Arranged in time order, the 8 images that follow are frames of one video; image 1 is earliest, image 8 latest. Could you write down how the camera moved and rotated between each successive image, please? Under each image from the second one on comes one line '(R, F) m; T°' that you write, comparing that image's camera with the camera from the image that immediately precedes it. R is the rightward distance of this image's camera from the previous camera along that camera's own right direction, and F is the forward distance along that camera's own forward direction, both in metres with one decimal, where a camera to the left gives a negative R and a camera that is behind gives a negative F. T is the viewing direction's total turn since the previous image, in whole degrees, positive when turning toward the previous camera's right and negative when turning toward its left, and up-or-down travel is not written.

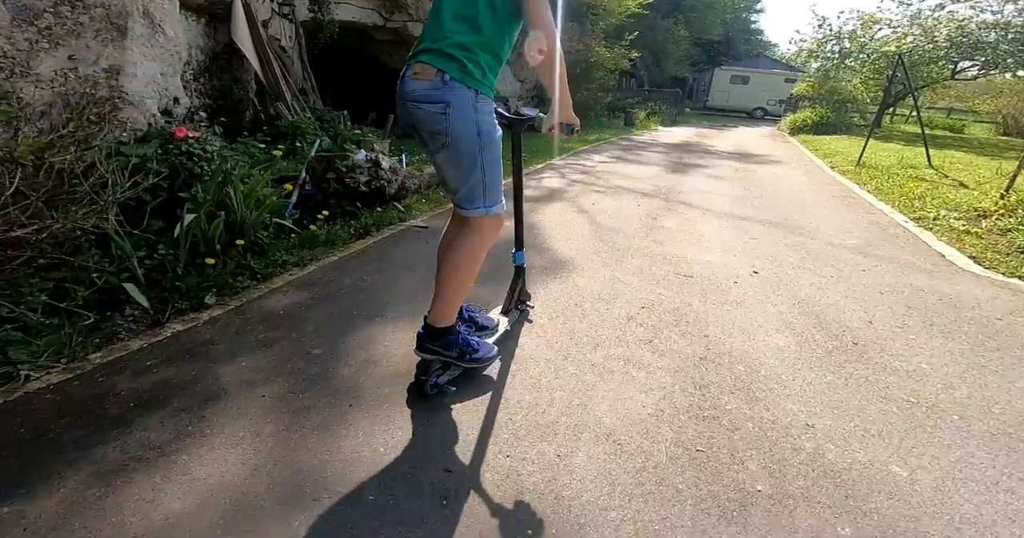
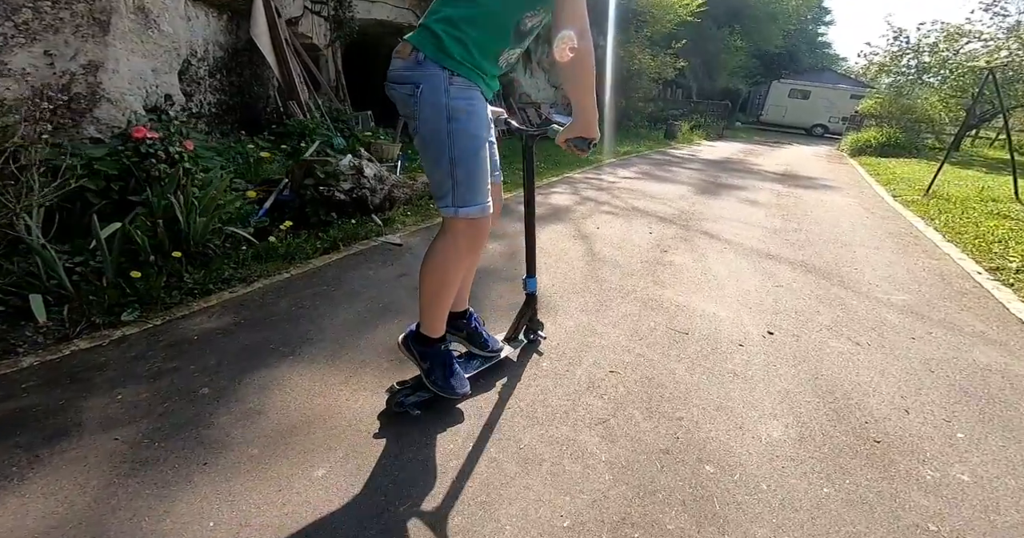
(+0.5, +0.5) m; -6°
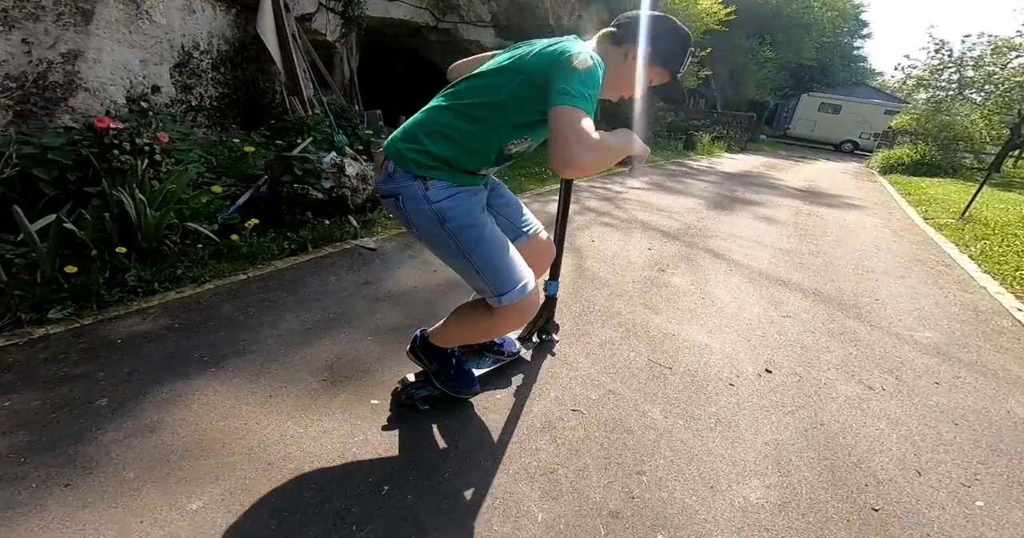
(+0.3, +0.3) m; -3°
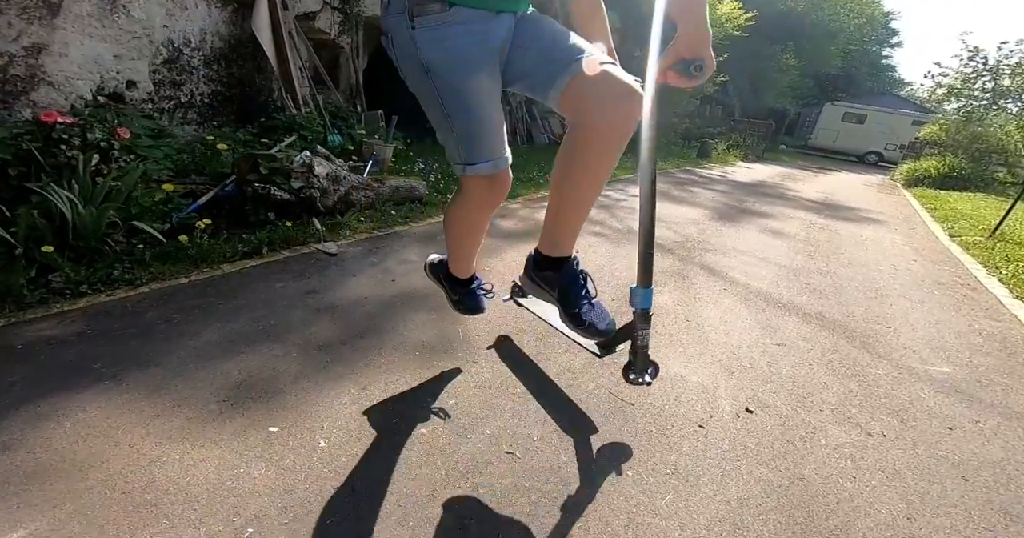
(+0.3, +0.3) m; -2°
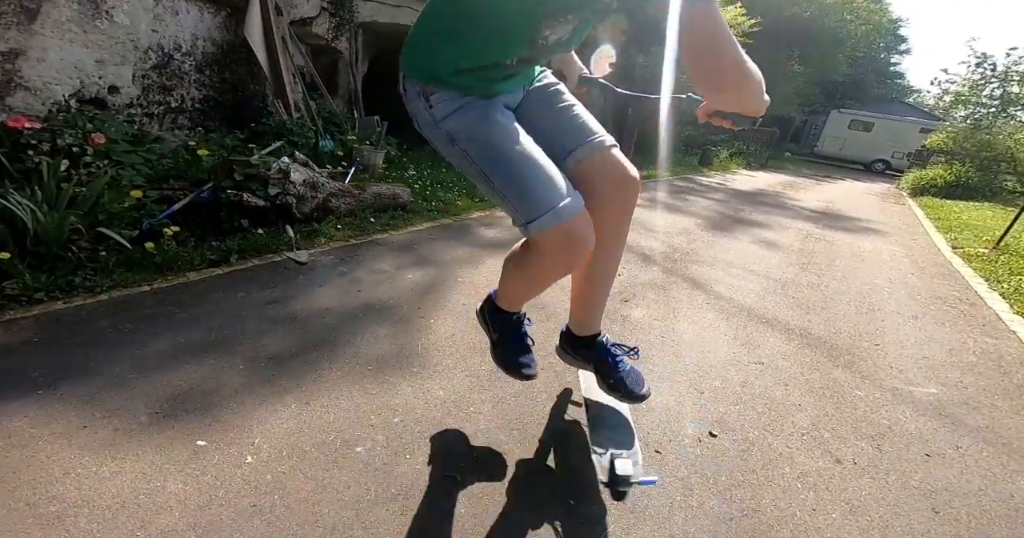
(+0.2, +0.1) m; -1°
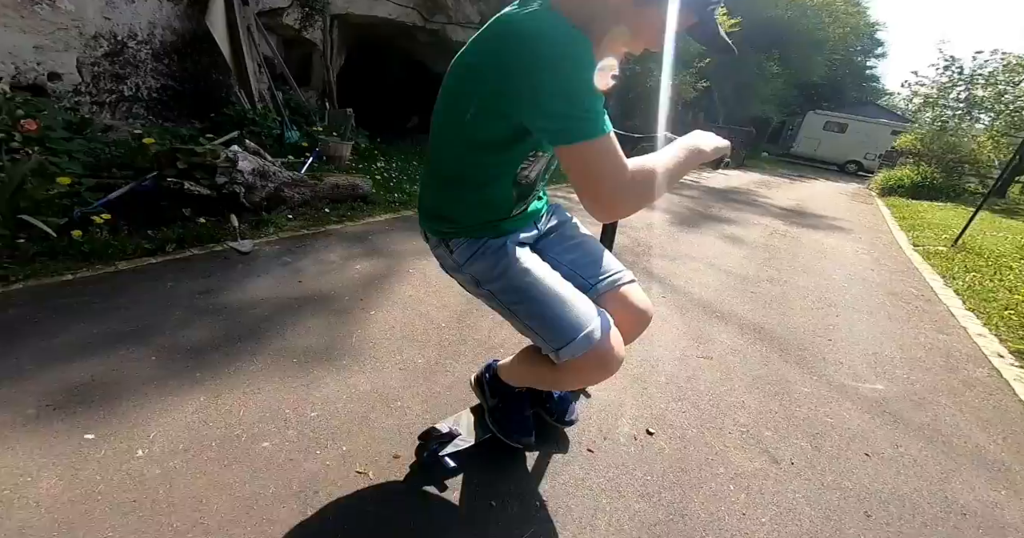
(+0.2, +0.1) m; +2°
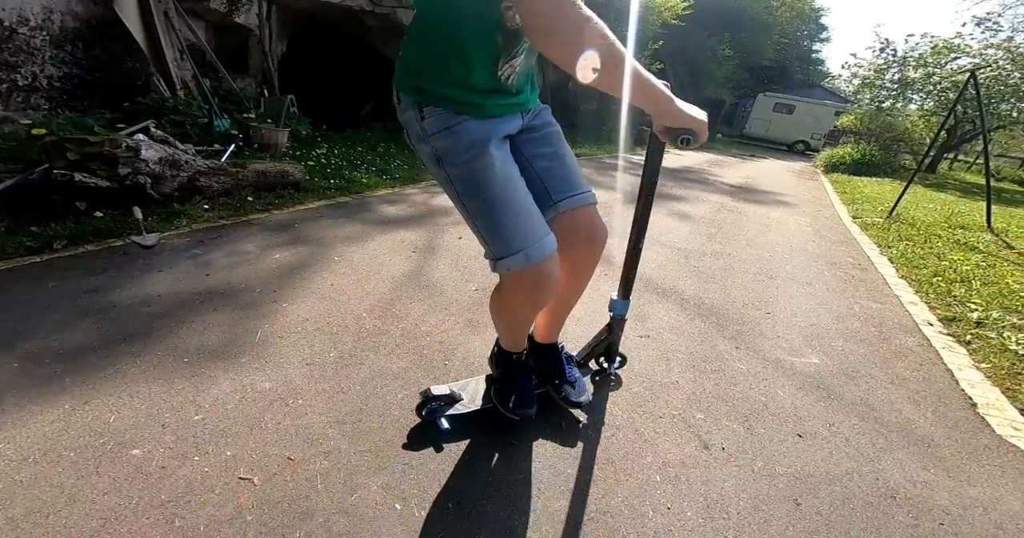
(+0.2, +0.1) m; +4°
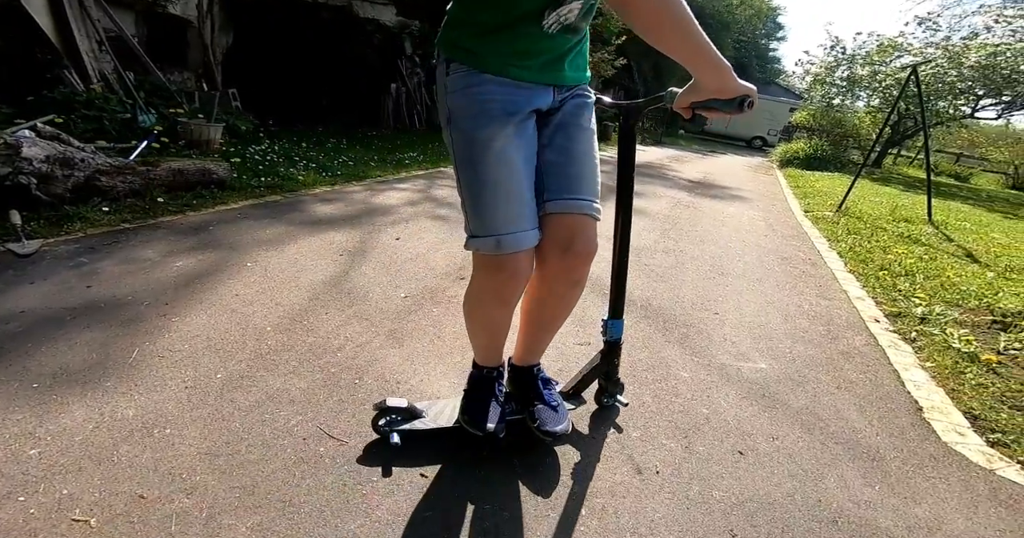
(+0.2, +0.2) m; +4°
